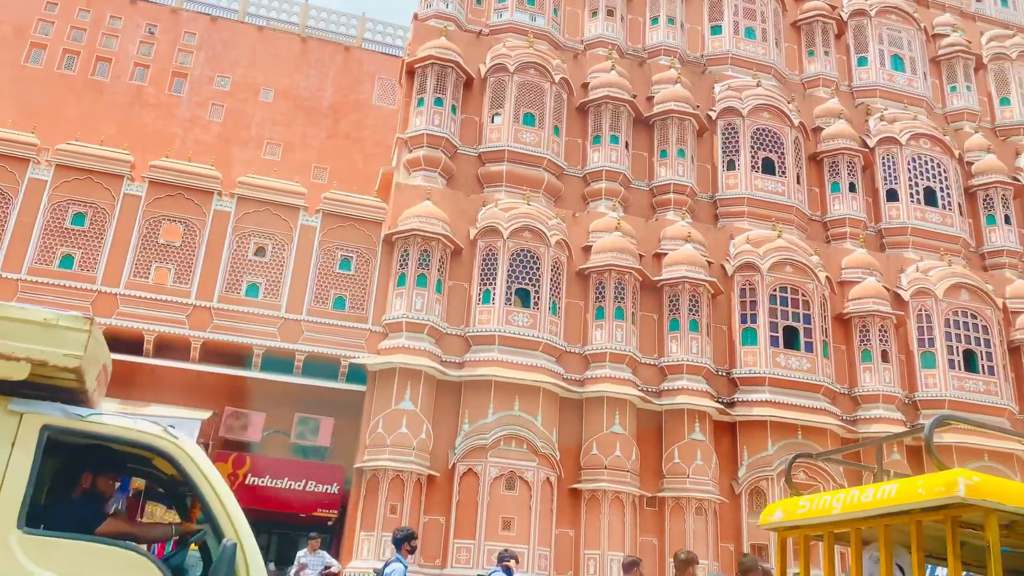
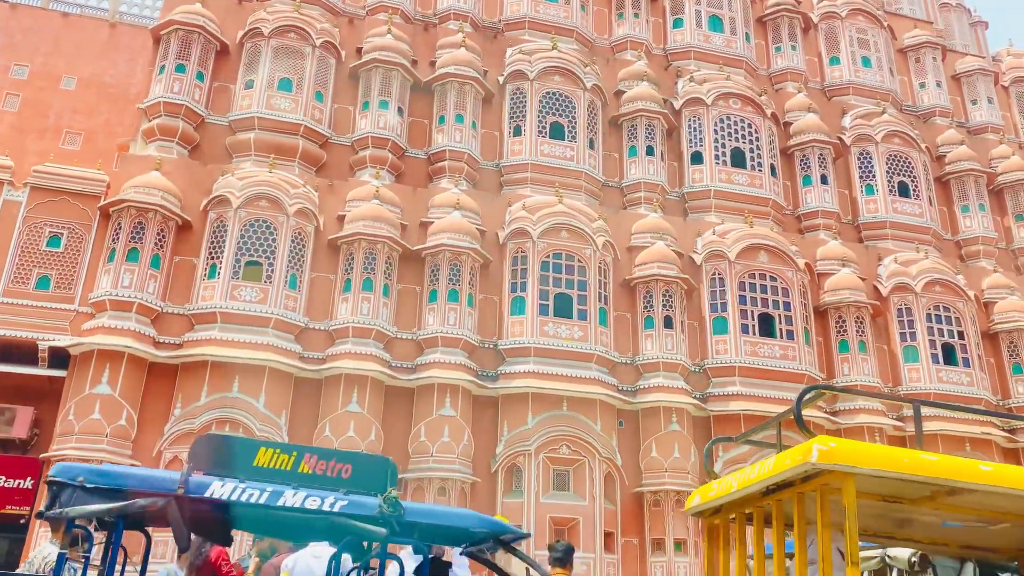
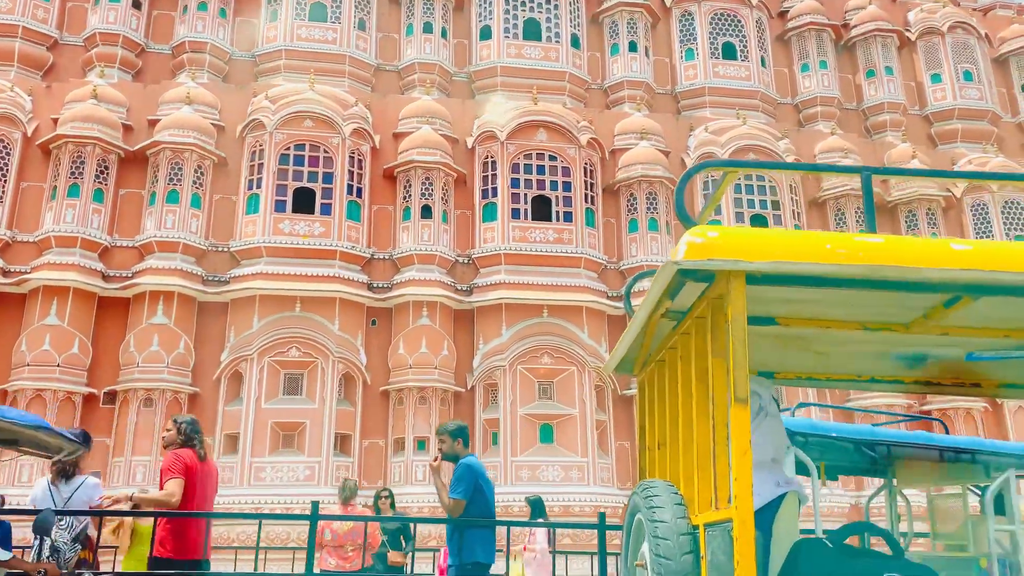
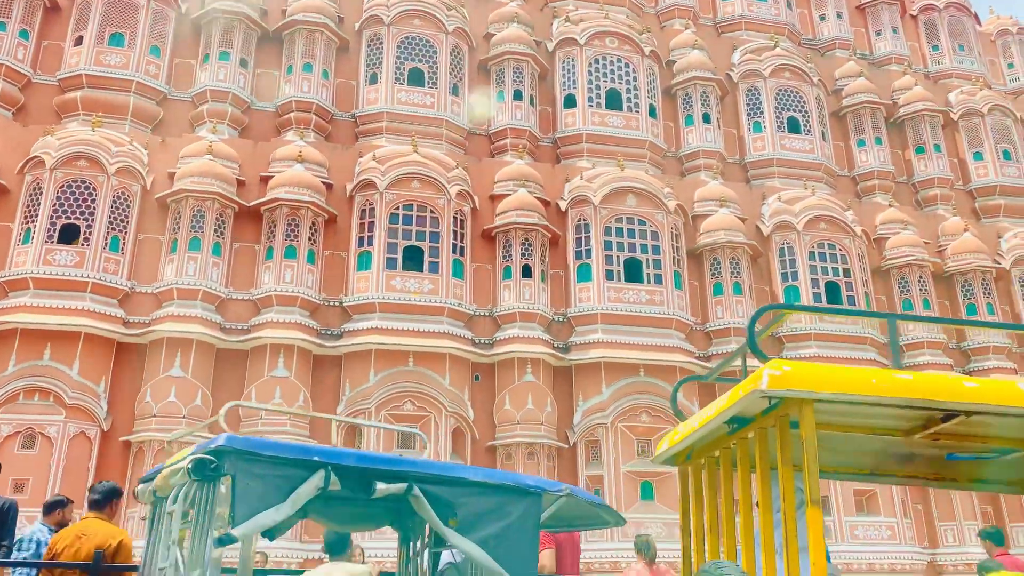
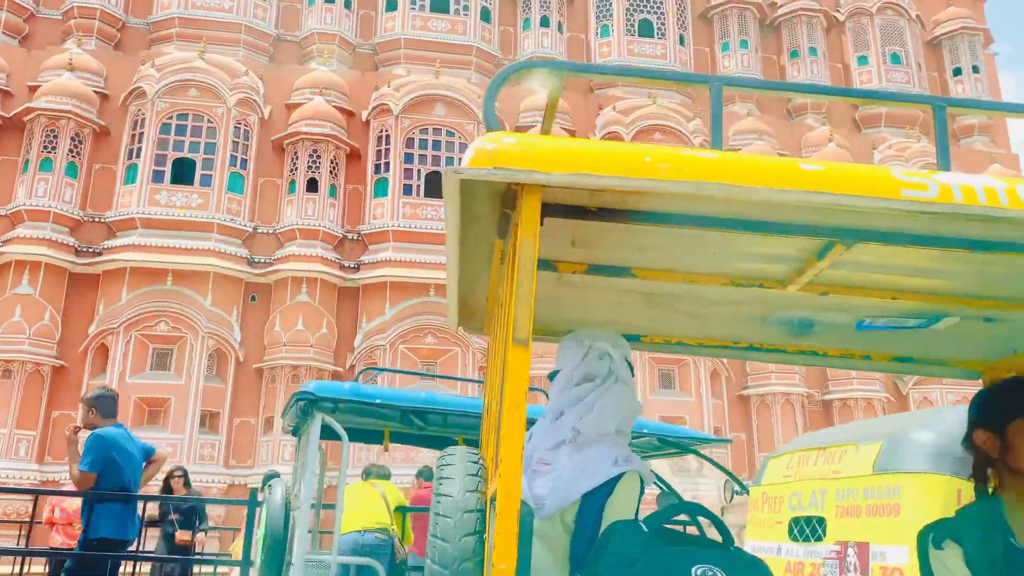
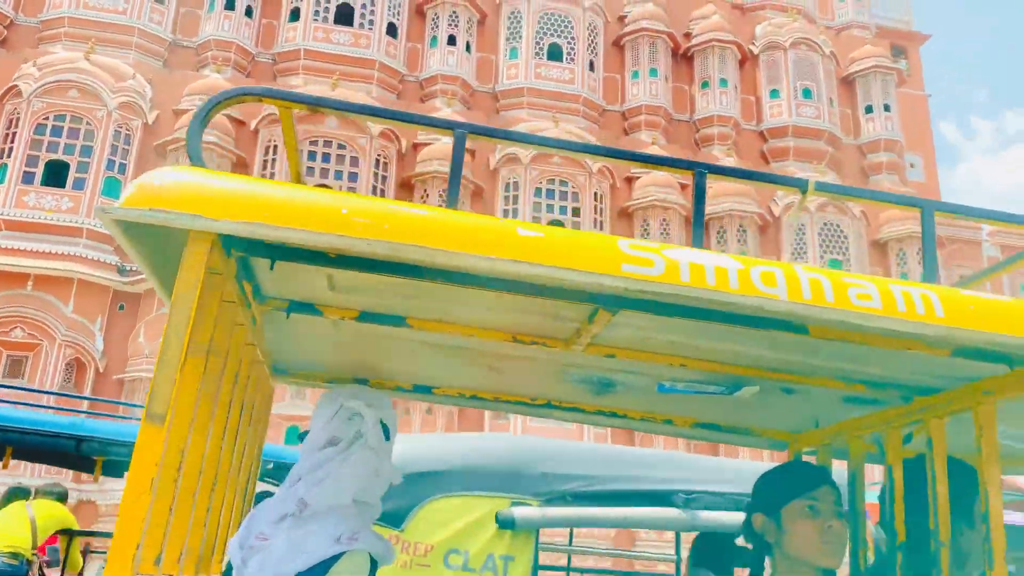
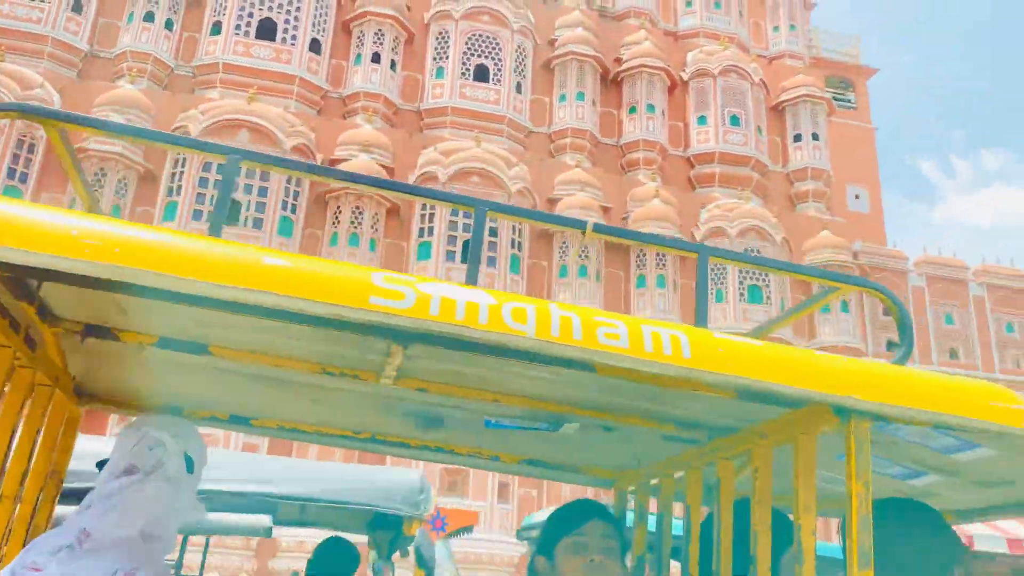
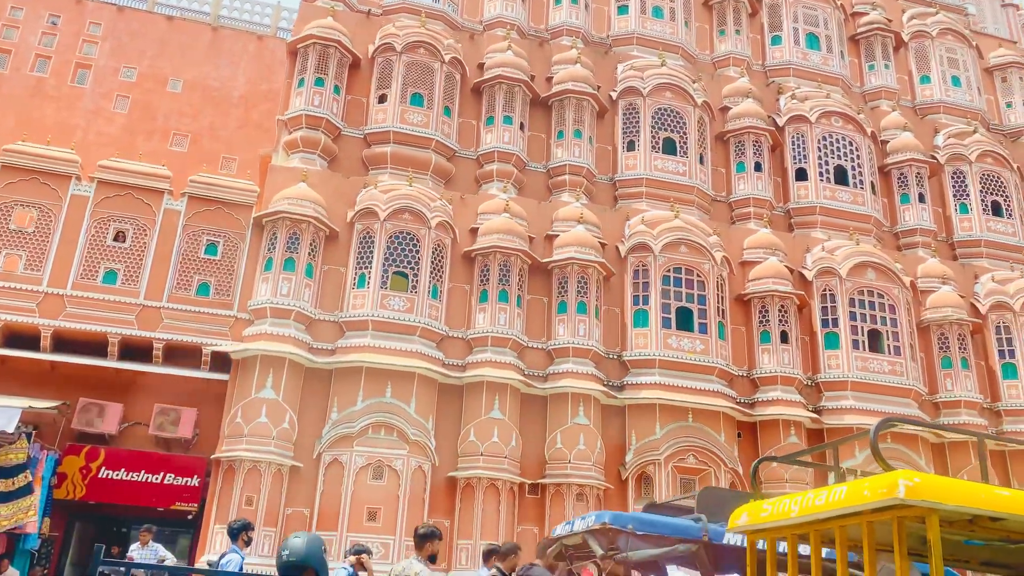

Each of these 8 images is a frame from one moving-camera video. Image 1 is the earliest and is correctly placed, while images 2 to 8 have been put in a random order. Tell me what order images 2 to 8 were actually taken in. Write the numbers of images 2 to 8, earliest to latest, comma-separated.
8, 2, 4, 3, 5, 6, 7
